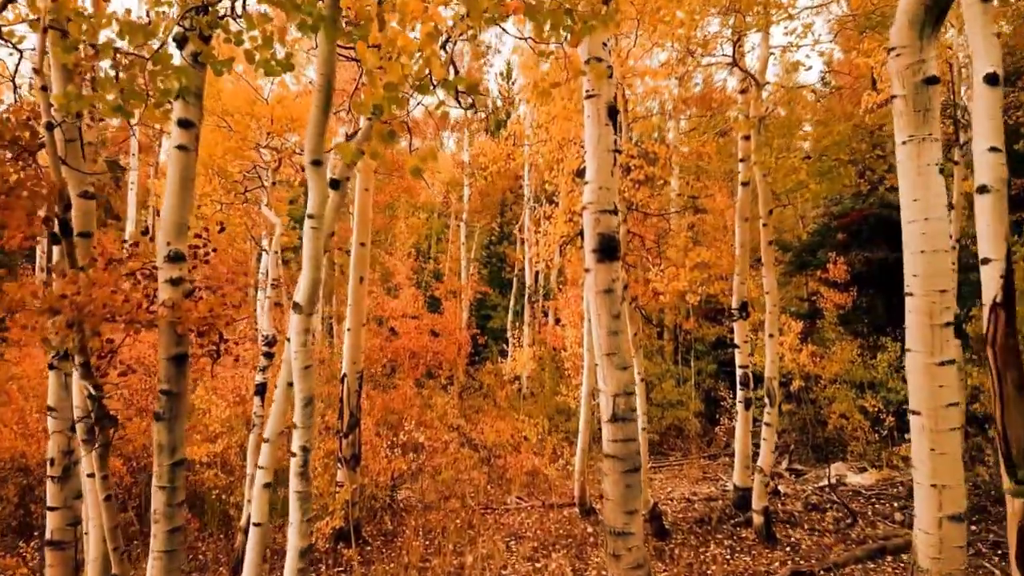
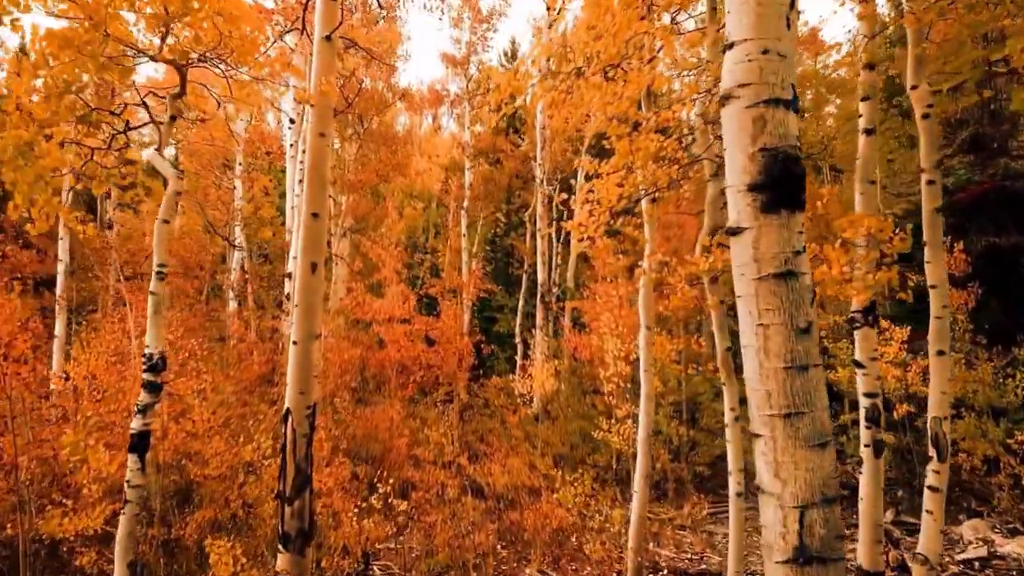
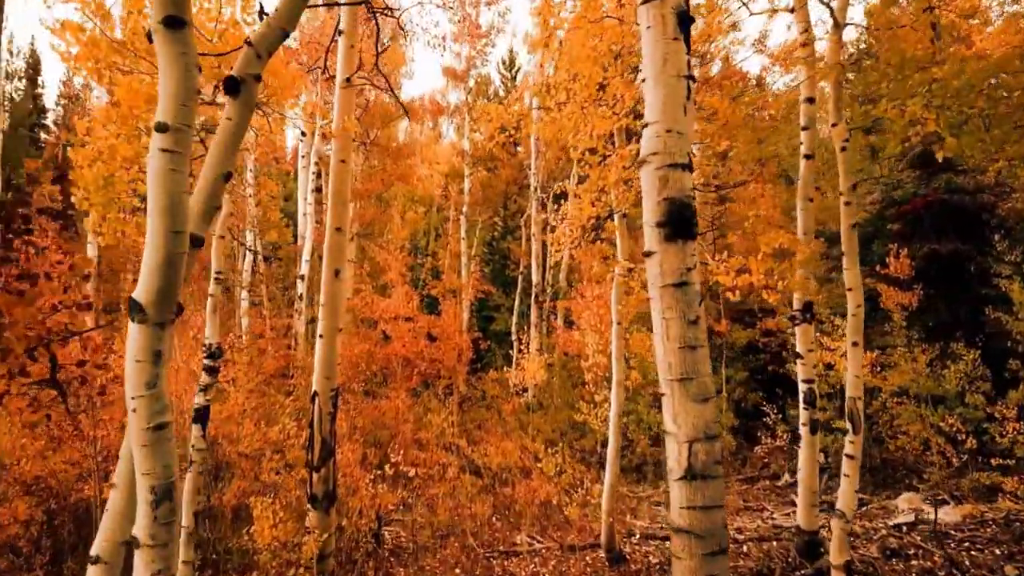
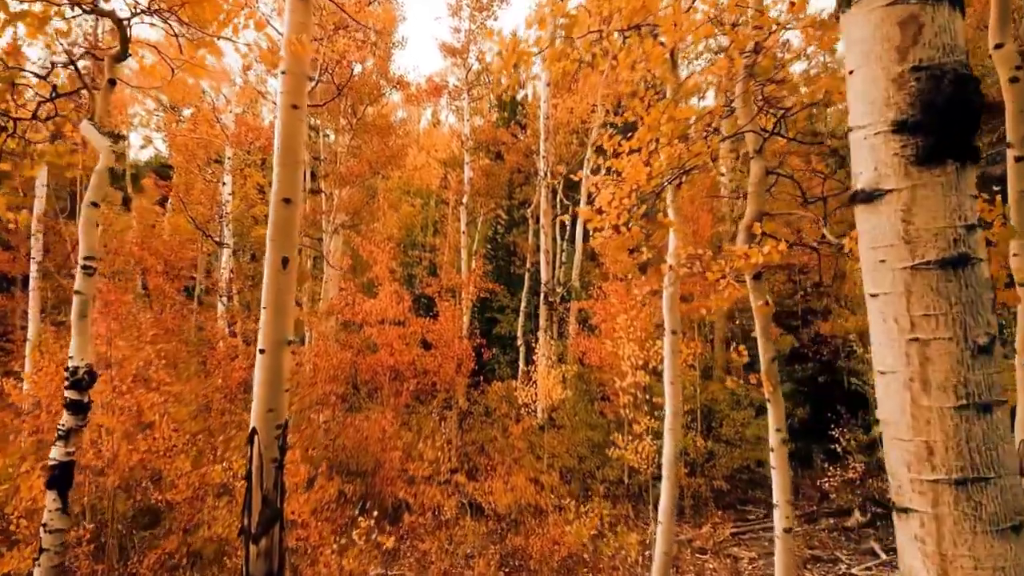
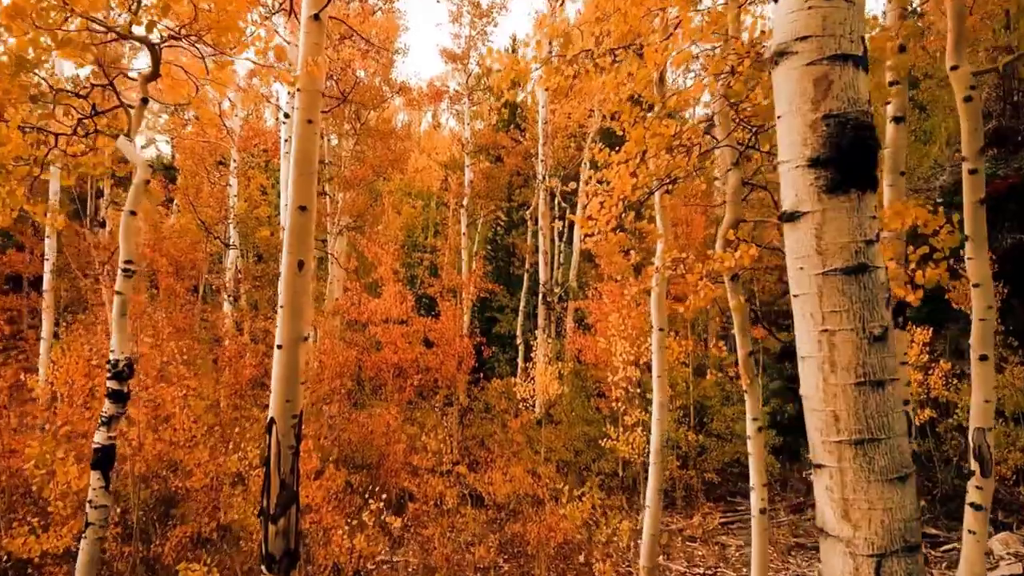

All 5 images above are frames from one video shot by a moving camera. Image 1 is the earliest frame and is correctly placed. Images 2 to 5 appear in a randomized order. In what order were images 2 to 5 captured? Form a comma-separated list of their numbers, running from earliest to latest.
3, 2, 5, 4
